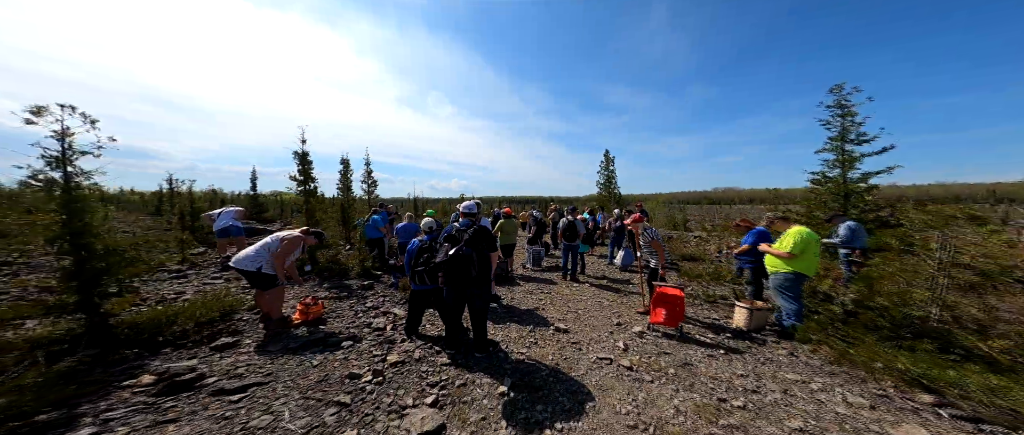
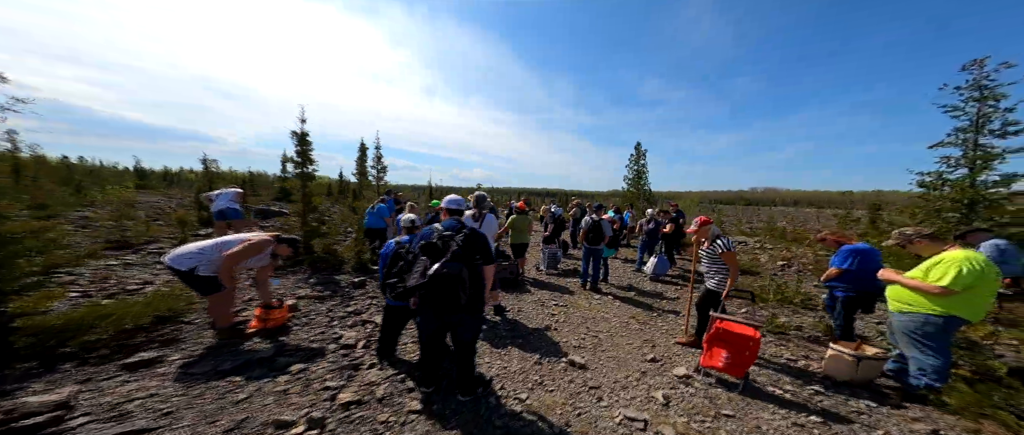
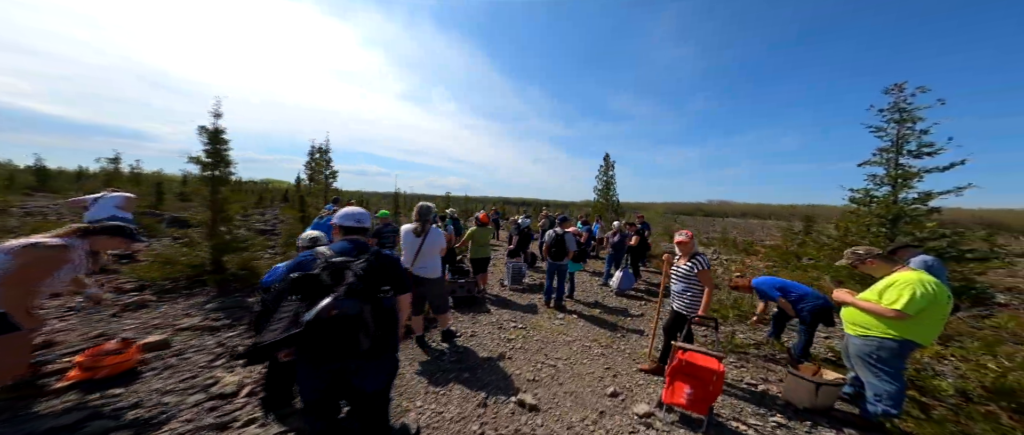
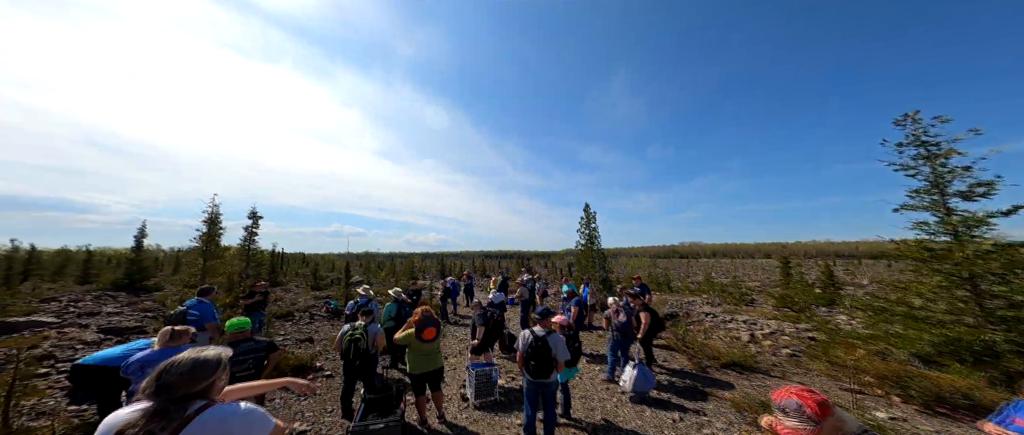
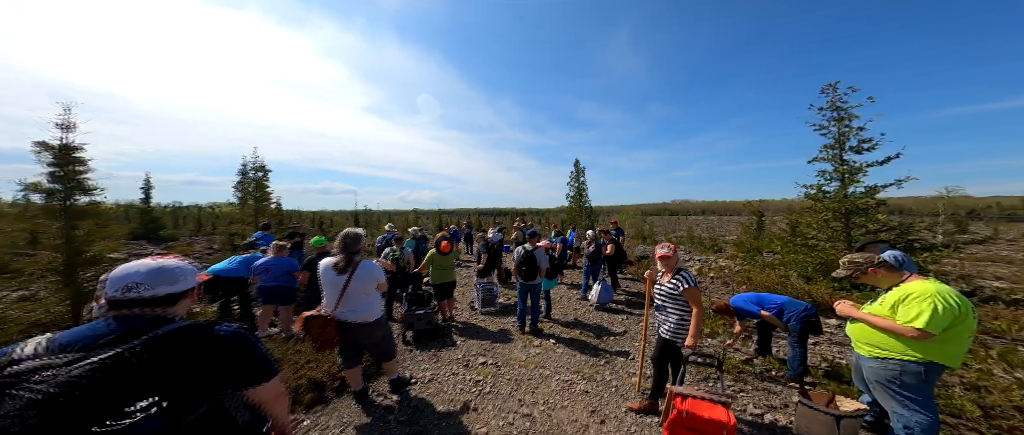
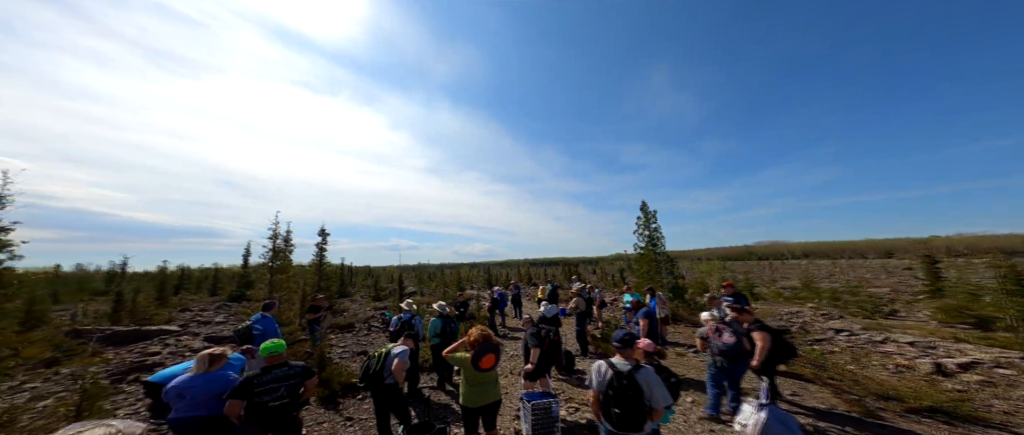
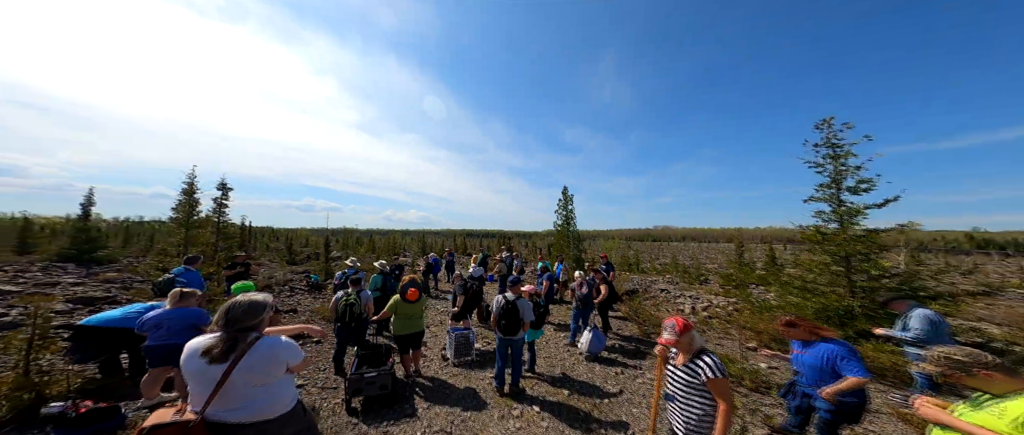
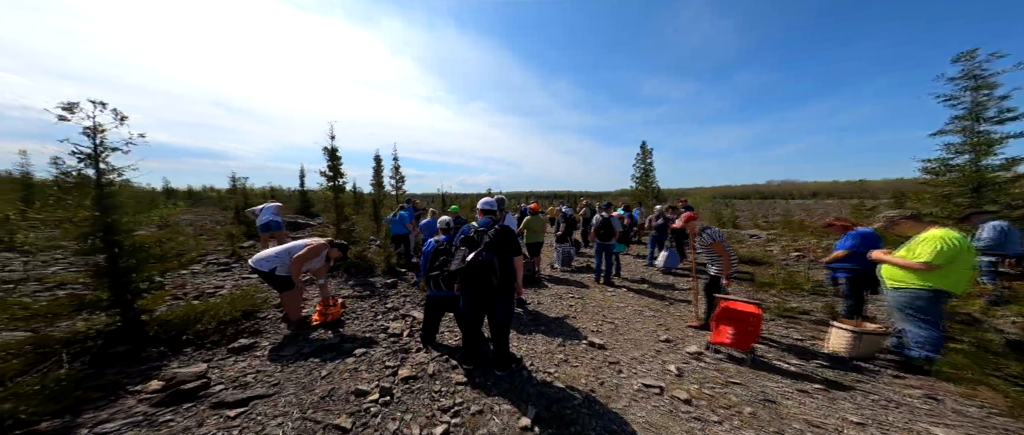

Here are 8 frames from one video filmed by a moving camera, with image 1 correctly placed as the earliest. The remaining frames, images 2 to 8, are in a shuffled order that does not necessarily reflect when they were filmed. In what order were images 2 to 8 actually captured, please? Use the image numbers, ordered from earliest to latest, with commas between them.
8, 2, 3, 5, 7, 4, 6
